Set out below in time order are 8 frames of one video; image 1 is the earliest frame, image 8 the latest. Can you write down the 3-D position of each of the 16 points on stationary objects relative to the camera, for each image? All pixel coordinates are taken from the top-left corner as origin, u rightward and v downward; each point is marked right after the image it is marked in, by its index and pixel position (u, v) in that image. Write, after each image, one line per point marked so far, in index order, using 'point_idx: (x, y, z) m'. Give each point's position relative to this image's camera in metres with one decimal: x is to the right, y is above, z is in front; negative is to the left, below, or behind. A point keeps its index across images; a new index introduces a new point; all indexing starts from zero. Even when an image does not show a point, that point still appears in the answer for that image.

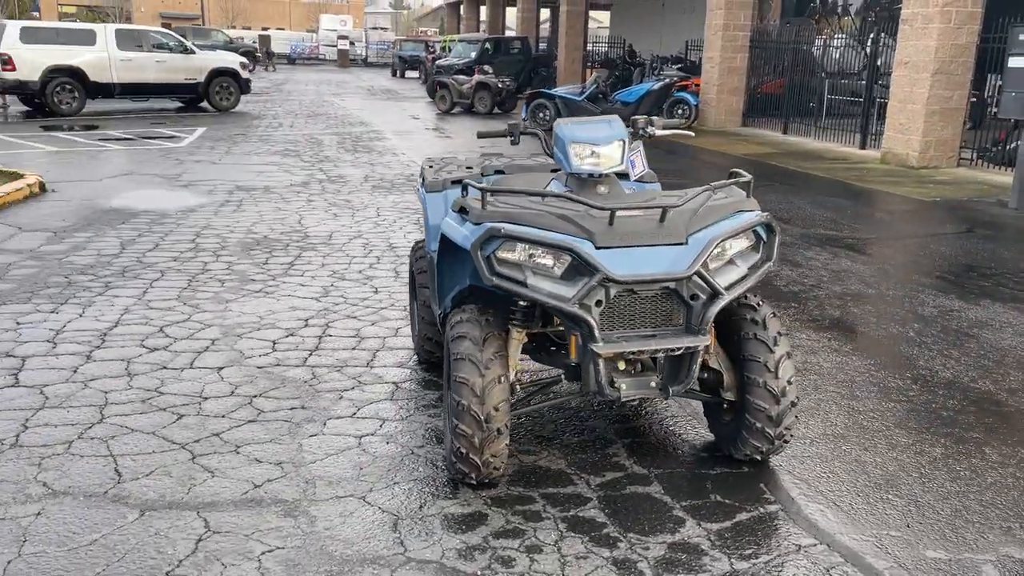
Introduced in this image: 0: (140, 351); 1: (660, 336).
0: (-2.3, -0.4, +5.4) m
1: (+0.6, -0.2, +3.4) m
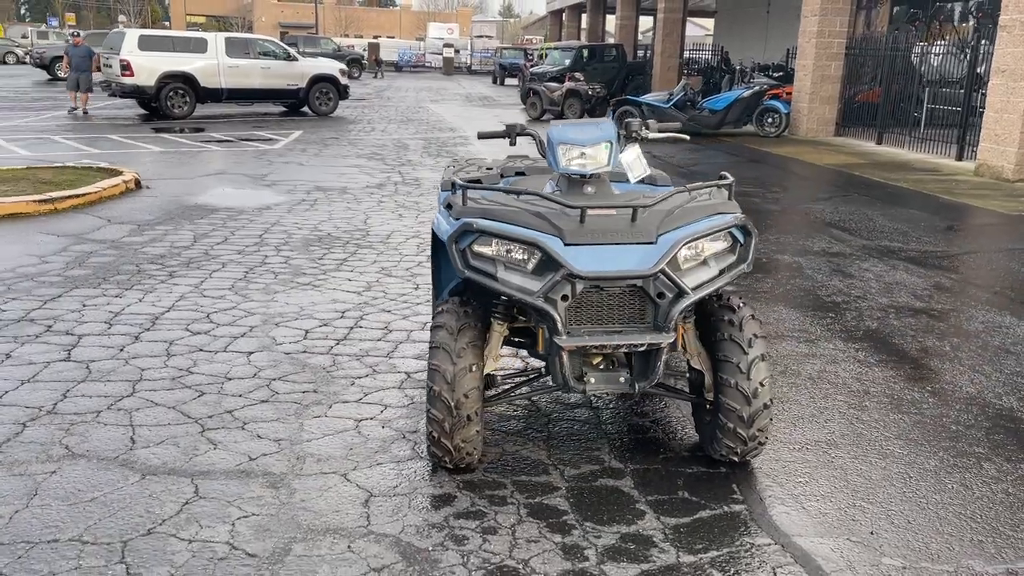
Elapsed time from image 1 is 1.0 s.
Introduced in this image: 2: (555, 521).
0: (-2.2, -0.3, +5.8) m
1: (+0.5, -0.2, +3.5) m
2: (+0.2, -0.9, +3.4) m
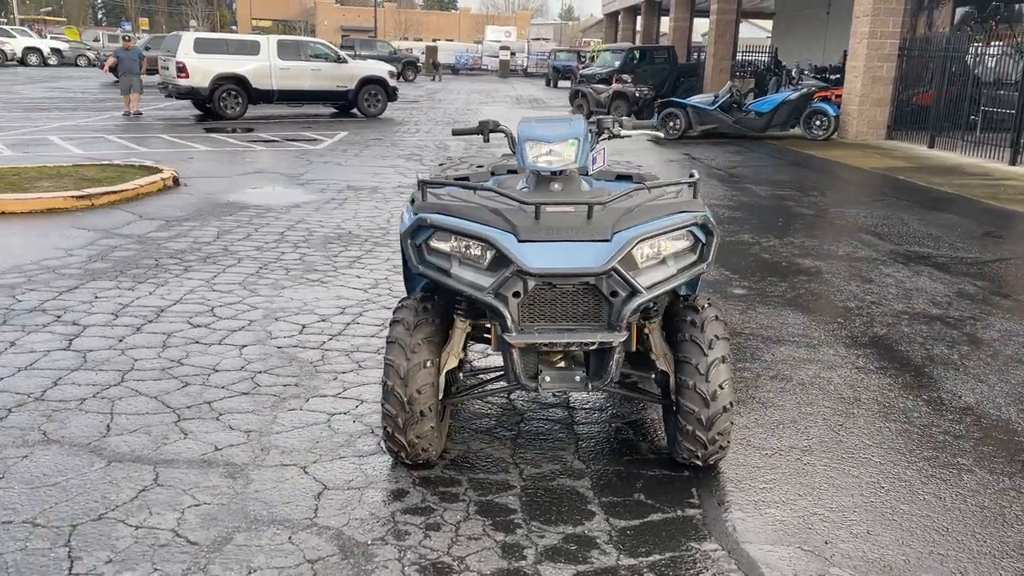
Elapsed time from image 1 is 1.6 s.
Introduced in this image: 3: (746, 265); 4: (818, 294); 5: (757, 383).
0: (-2.3, -0.3, +5.9) m
1: (+0.3, -0.2, +3.4) m
2: (0.0, -0.9, +3.4) m
3: (+2.3, +0.2, +8.5) m
4: (+2.6, -0.1, +7.3) m
5: (+1.4, -0.6, +5.0) m
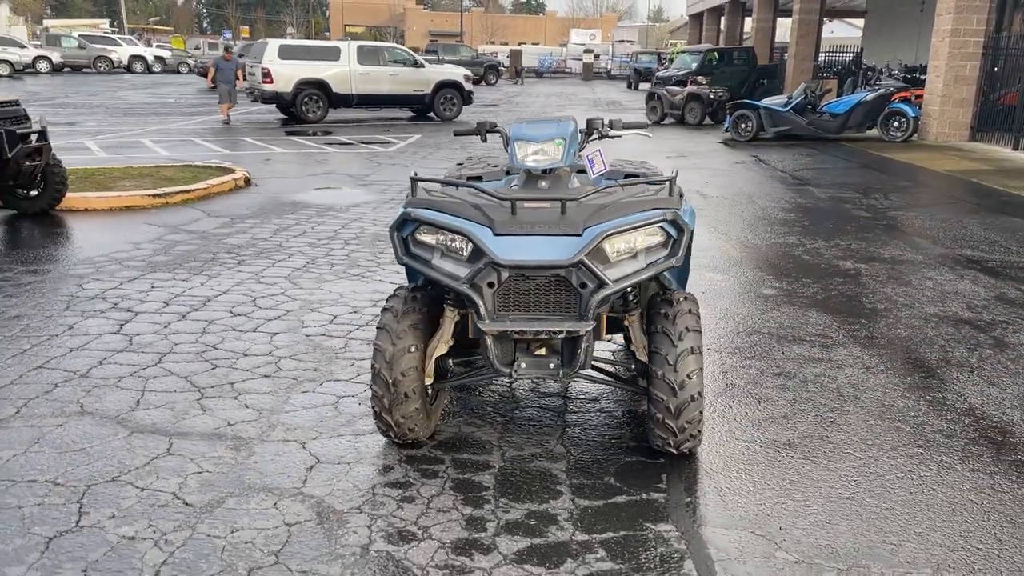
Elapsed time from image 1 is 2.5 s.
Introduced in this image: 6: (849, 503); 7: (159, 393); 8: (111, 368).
0: (-2.1, -0.2, +6.3) m
1: (+0.2, -0.1, +3.6) m
2: (-0.2, -0.9, +3.6) m
3: (+2.7, +0.2, +8.5) m
4: (+2.8, -0.1, +7.2) m
5: (+1.4, -0.6, +5.1) m
6: (+1.4, -0.9, +3.6) m
7: (-2.0, -0.6, +4.8) m
8: (-2.4, -0.5, +5.2) m
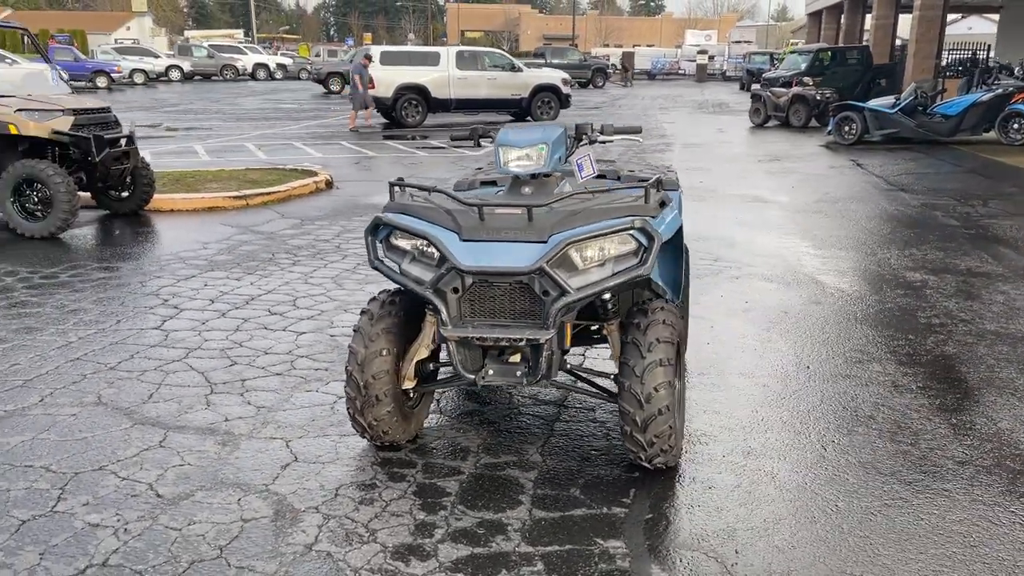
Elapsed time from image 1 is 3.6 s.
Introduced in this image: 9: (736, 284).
0: (-1.9, -0.2, +6.6) m
1: (0.0, -0.2, +3.6) m
2: (-0.3, -0.9, +3.6) m
3: (+3.1, +0.1, +8.1) m
4: (+3.1, -0.2, +6.8) m
5: (+1.5, -0.6, +4.9) m
6: (+1.2, -1.0, +3.4) m
7: (-2.0, -0.6, +5.0) m
8: (-2.4, -0.5, +5.4) m
9: (+2.0, 0.0, +7.6) m
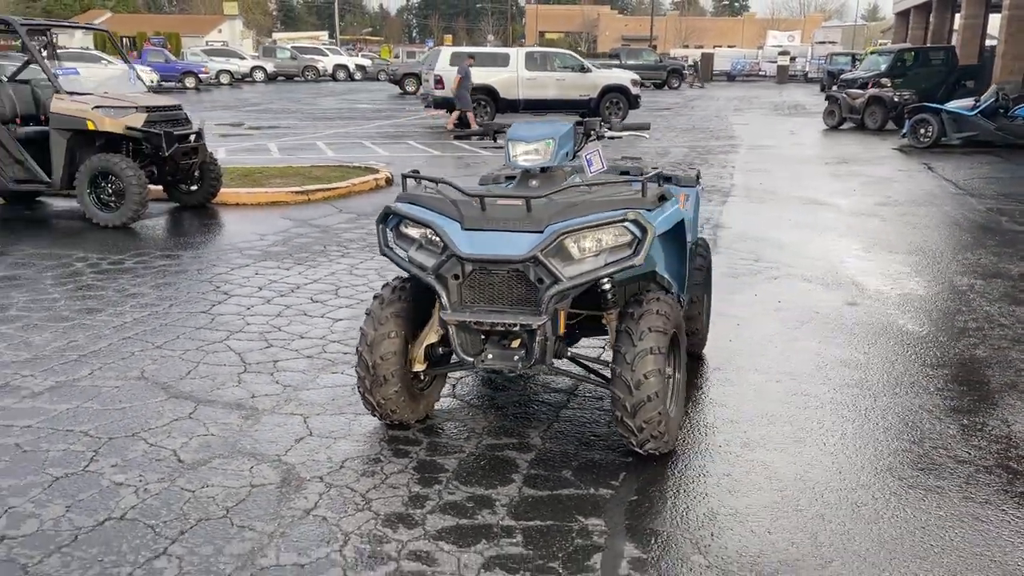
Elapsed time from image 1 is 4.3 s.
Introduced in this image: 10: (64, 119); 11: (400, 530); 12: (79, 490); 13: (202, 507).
0: (-1.7, -0.1, +6.9) m
1: (0.0, -0.1, +3.8) m
2: (-0.4, -0.8, +3.8) m
3: (+3.5, +0.1, +7.9) m
4: (+3.4, -0.2, +6.7) m
5: (+1.5, -0.6, +4.9) m
6: (+1.2, -0.9, +3.5) m
7: (-1.9, -0.5, +5.3) m
8: (-2.2, -0.4, +5.8) m
9: (+2.3, 0.0, +7.6) m
10: (-5.4, +2.0, +10.3) m
11: (-0.4, -0.9, +3.3) m
12: (-1.8, -0.8, +3.6) m
13: (-1.3, -0.9, +3.5) m
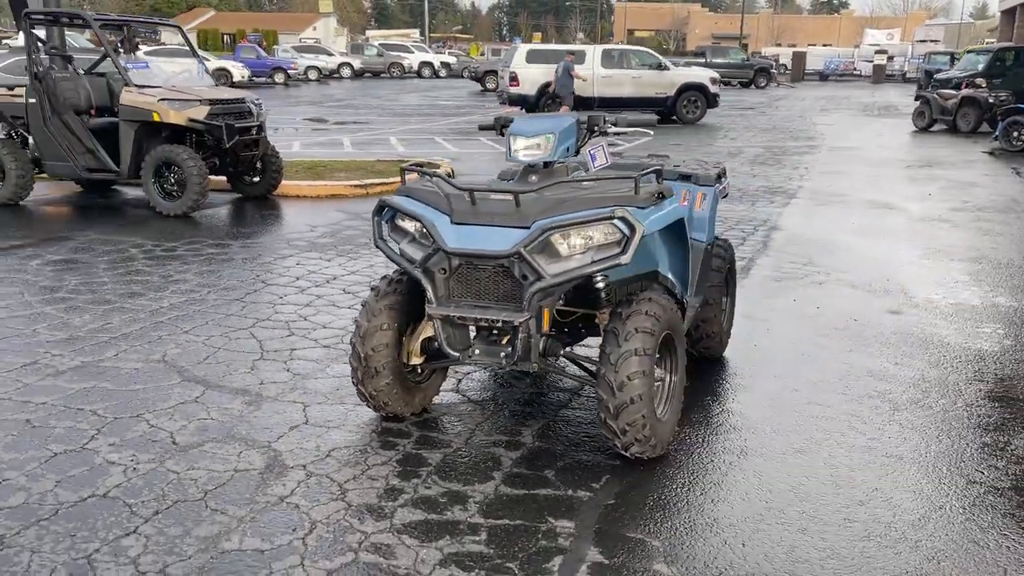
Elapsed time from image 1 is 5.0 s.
0: (-1.4, 0.0, +7.0) m
1: (-0.1, -0.1, +3.7) m
2: (-0.5, -0.8, +3.8) m
3: (+3.8, 0.0, +7.6) m
4: (+3.5, -0.3, +6.3) m
5: (+1.6, -0.6, +4.7) m
6: (+1.1, -0.9, +3.3) m
7: (-1.8, -0.4, +5.4) m
8: (-2.1, -0.3, +6.0) m
9: (+2.6, 0.0, +7.3) m
10: (-4.7, +2.2, +10.7) m
11: (-0.6, -0.9, +3.3) m
12: (-1.9, -0.8, +3.7) m
13: (-1.4, -0.8, +3.5) m
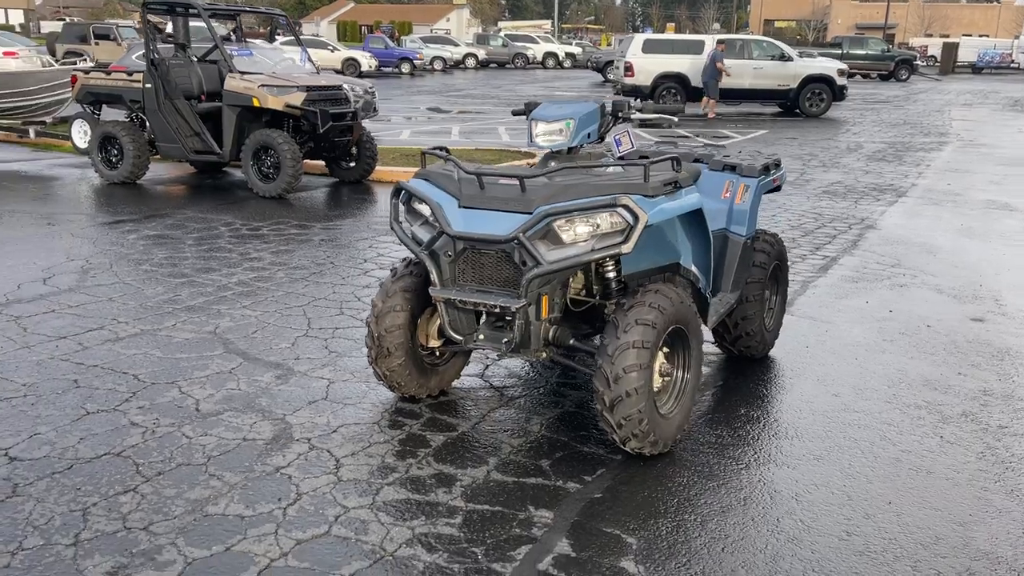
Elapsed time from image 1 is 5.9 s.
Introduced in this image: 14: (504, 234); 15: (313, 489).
0: (-1.0, +0.1, +7.1) m
1: (-0.1, 0.0, +3.7) m
2: (-0.5, -0.7, +3.8) m
3: (+4.3, -0.1, +6.9) m
4: (+3.9, -0.3, +5.8) m
5: (+1.7, -0.6, +4.5) m
6: (+1.0, -0.9, +3.2) m
7: (-1.5, -0.3, +5.6) m
8: (-1.8, -0.1, +6.2) m
9: (+3.1, 0.0, +6.9) m
10: (-3.6, +2.5, +11.2) m
11: (-0.6, -0.8, +3.4) m
12: (-1.9, -0.6, +4.0) m
13: (-1.4, -0.7, +3.7) m
14: (0.0, +0.2, +3.6) m
15: (-0.8, -0.8, +3.5) m
